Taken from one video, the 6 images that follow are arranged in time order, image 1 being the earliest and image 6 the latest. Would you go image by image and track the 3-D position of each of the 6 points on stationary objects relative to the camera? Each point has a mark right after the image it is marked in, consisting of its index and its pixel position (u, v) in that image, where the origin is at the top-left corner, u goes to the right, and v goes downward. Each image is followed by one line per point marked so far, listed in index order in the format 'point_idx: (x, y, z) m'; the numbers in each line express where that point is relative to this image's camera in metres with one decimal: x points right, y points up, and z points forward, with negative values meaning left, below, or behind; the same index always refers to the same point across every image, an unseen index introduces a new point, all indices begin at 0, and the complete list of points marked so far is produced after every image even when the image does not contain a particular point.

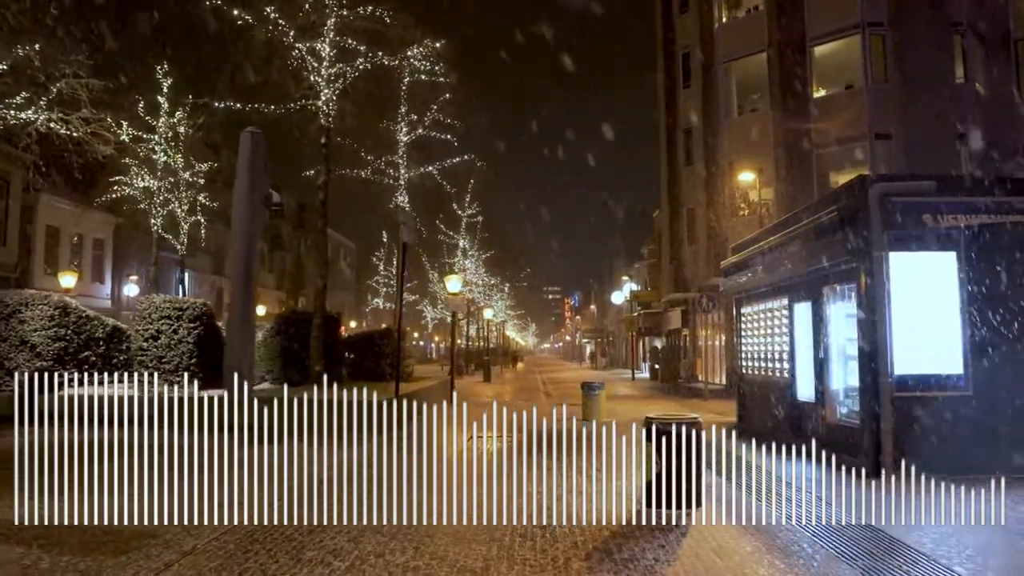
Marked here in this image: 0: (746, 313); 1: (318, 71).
0: (+4.5, -0.5, +16.6) m
1: (-4.2, +4.7, +18.6) m
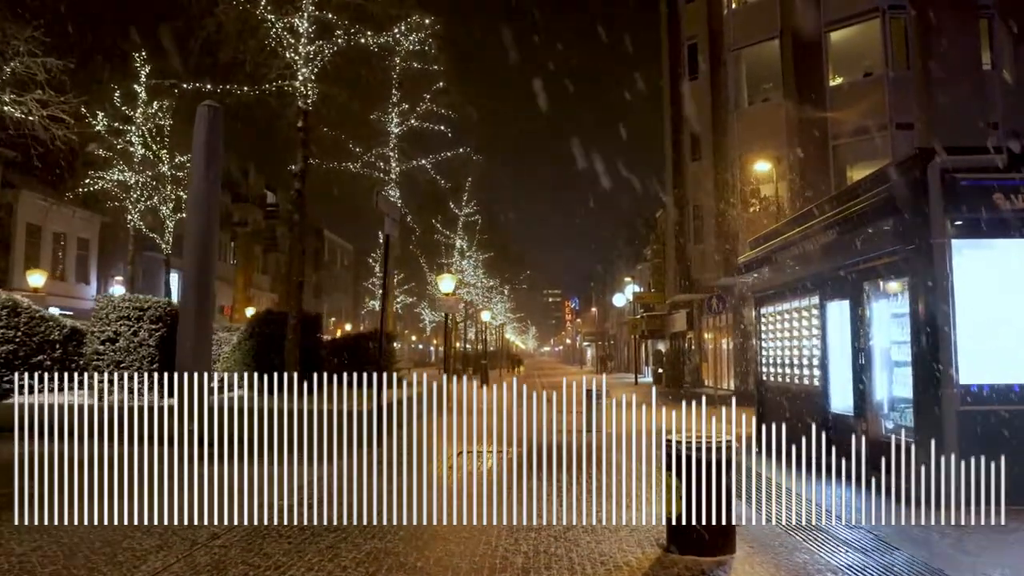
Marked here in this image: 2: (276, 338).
0: (+4.5, -0.4, +15.1) m
1: (-4.3, +4.8, +17.0) m
2: (-5.5, -1.1, +19.7) m
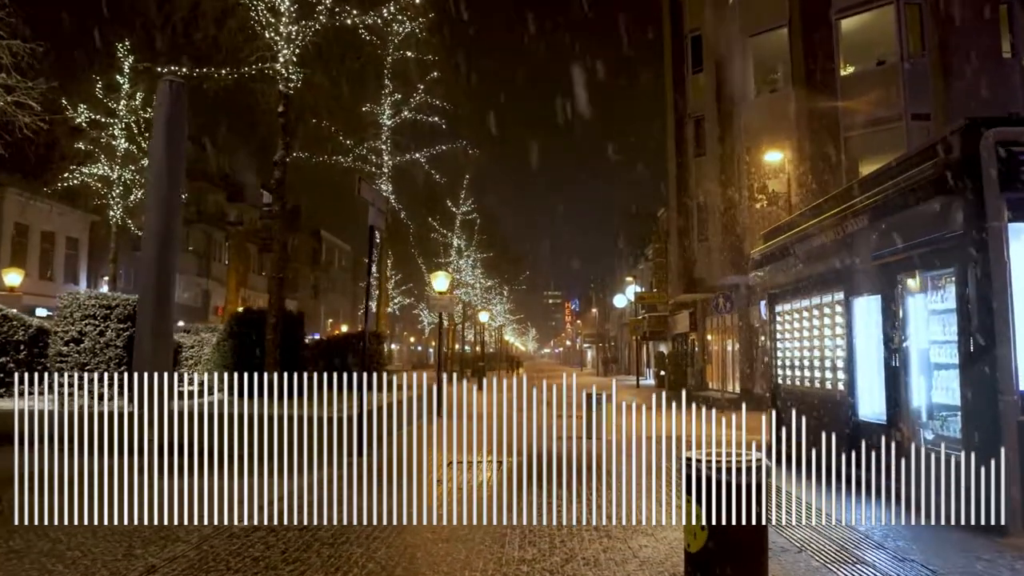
0: (+4.4, -0.4, +14.0) m
1: (-4.4, +4.8, +16.0) m
2: (-5.6, -1.0, +18.7) m
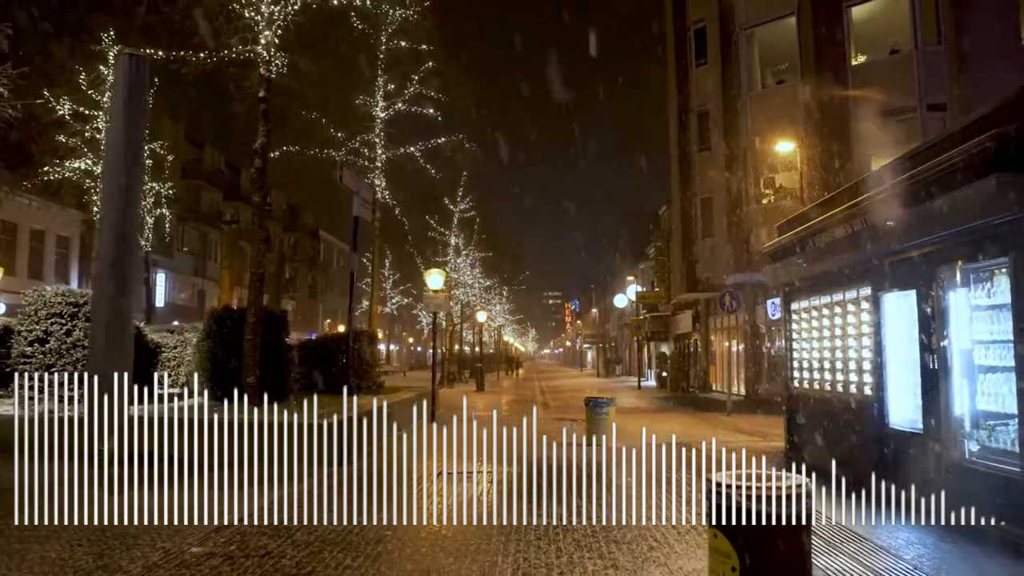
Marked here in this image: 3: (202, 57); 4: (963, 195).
0: (+4.3, -0.3, +13.1) m
1: (-4.4, +4.9, +15.1) m
2: (-5.7, -1.0, +17.8) m
3: (-5.4, +4.1, +15.2) m
4: (+4.1, +0.8, +7.9) m
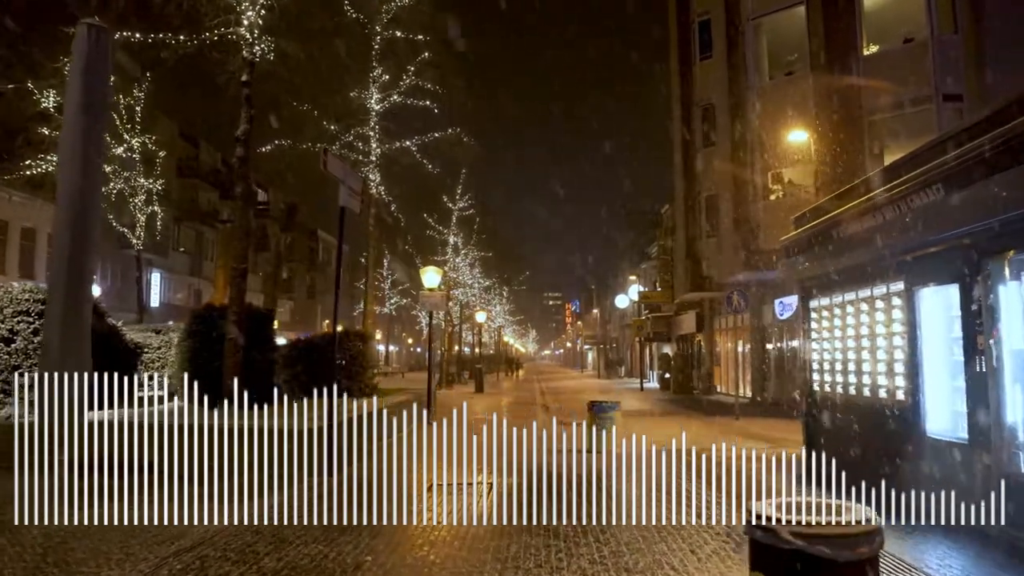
0: (+4.3, -0.3, +12.3) m
1: (-4.5, +4.9, +14.3) m
2: (-5.7, -0.9, +17.0) m
3: (-5.4, +4.1, +14.4) m
4: (+4.1, +0.9, +7.1) m
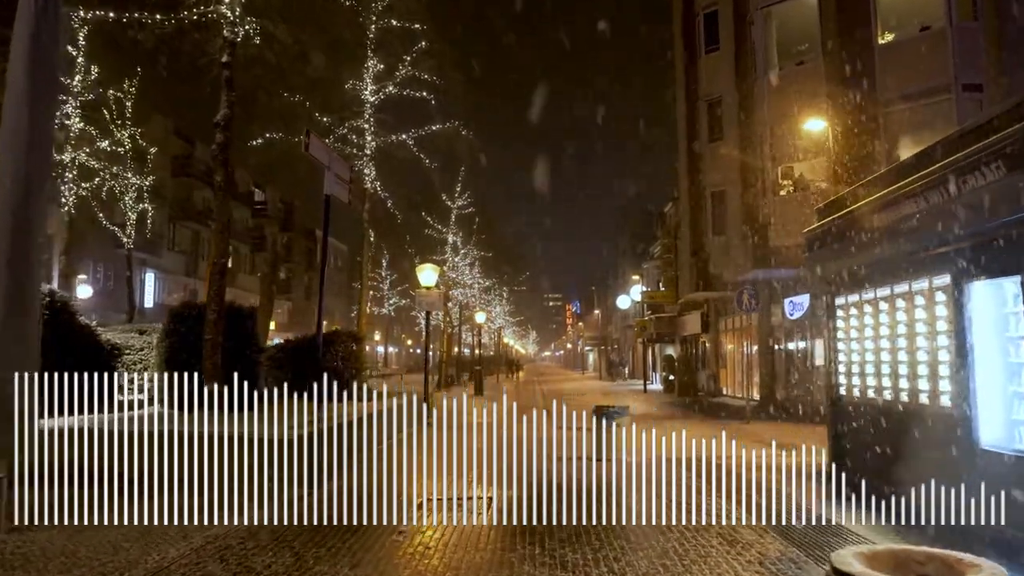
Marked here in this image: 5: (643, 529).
0: (+4.3, -0.2, +11.4) m
1: (-4.5, +5.0, +13.4) m
2: (-5.7, -0.9, +16.1) m
3: (-5.4, +4.2, +13.5) m
4: (+4.1, +1.0, +6.2) m
5: (+1.3, -2.3, +7.9) m
